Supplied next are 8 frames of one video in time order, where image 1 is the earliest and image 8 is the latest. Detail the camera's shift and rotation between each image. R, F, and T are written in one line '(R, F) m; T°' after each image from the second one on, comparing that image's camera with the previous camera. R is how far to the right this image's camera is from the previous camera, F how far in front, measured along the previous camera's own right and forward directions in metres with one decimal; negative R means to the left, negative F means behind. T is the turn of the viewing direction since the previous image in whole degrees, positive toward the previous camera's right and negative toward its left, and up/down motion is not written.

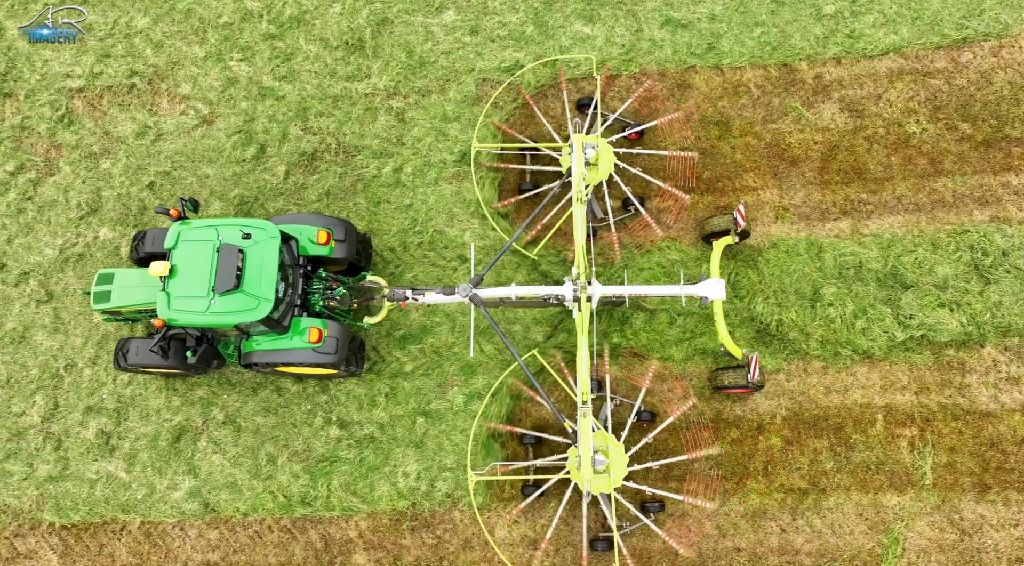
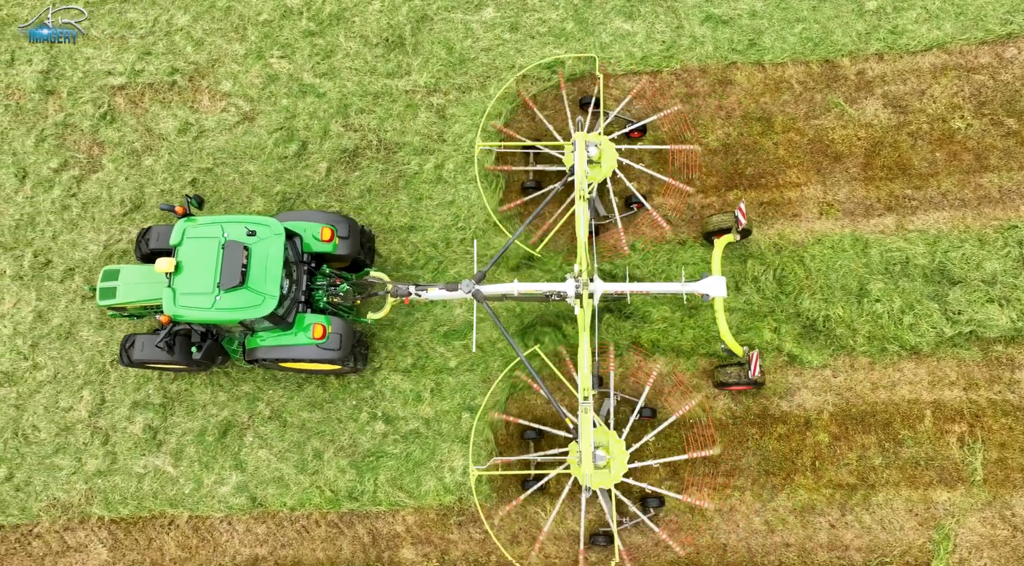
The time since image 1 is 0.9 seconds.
(-0.5, 0.0) m; -1°
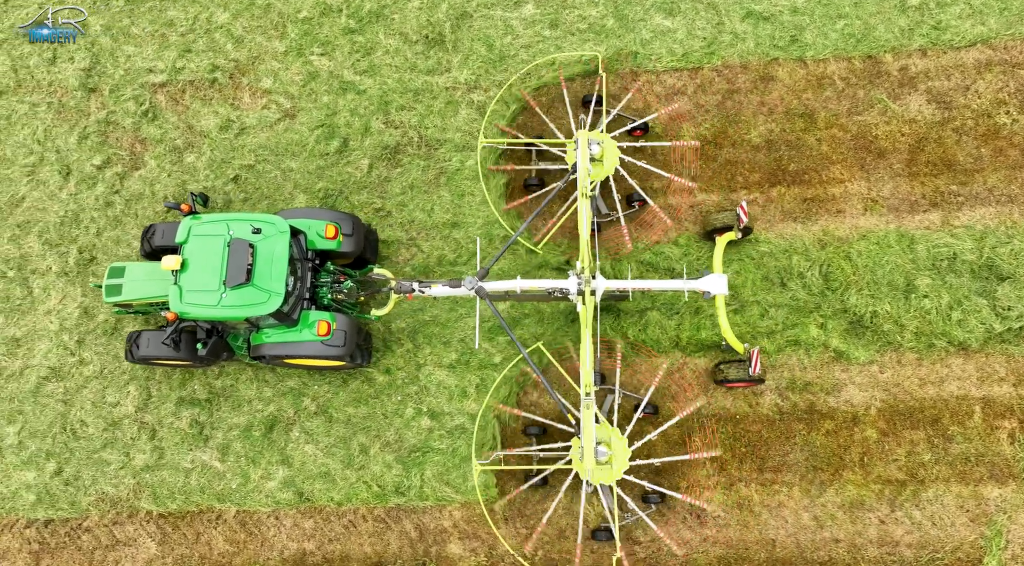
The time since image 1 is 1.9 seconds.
(-0.5, 0.0) m; -1°
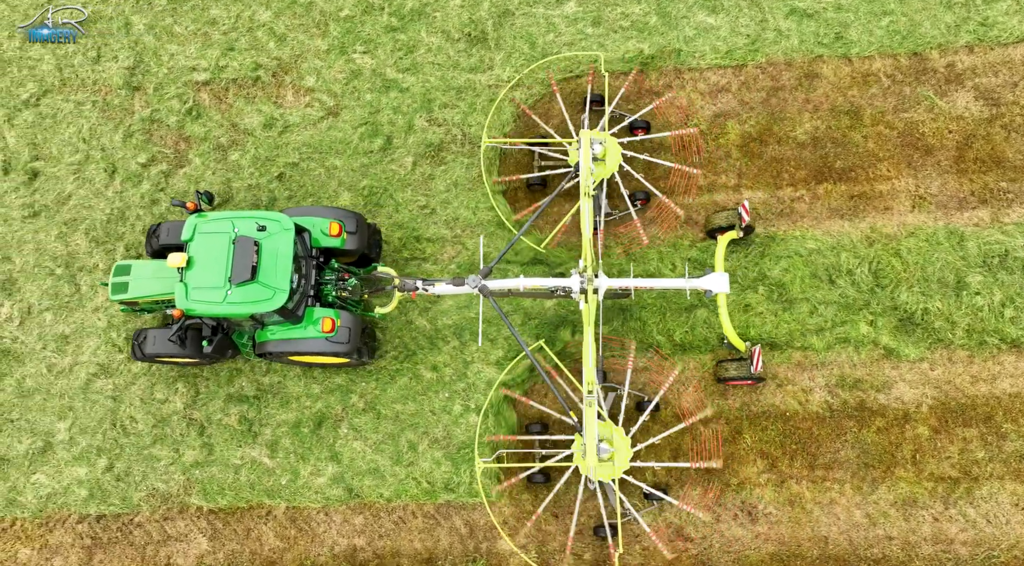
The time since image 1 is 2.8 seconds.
(-0.6, 0.0) m; -1°
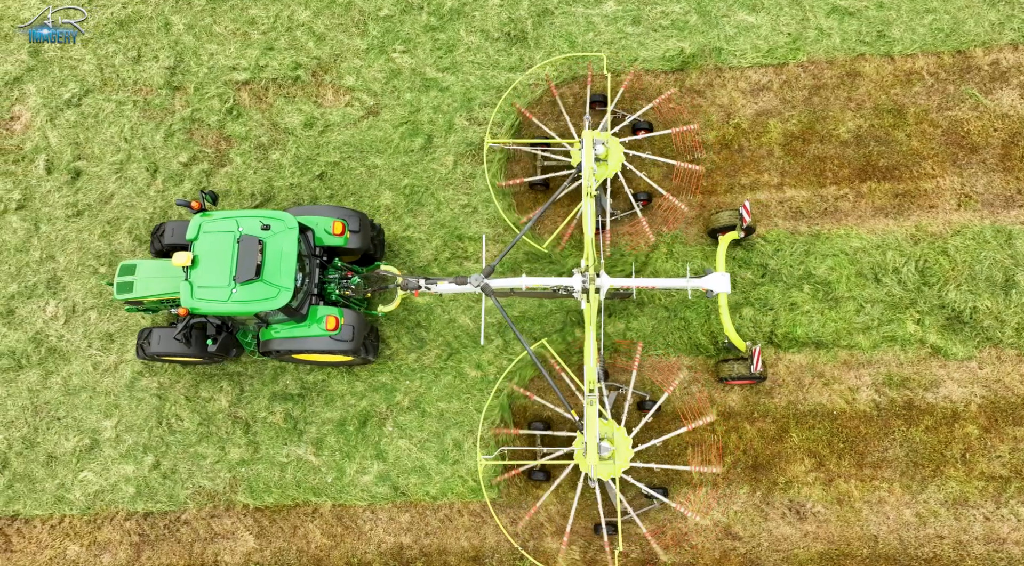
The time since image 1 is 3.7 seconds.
(-0.5, 0.0) m; -1°
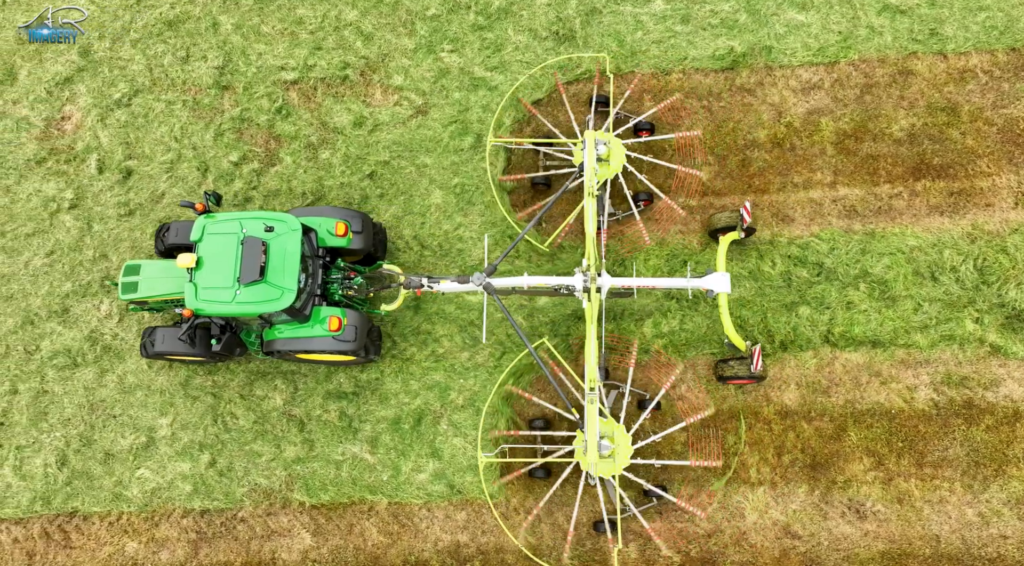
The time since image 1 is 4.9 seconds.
(-0.7, 0.0) m; -1°
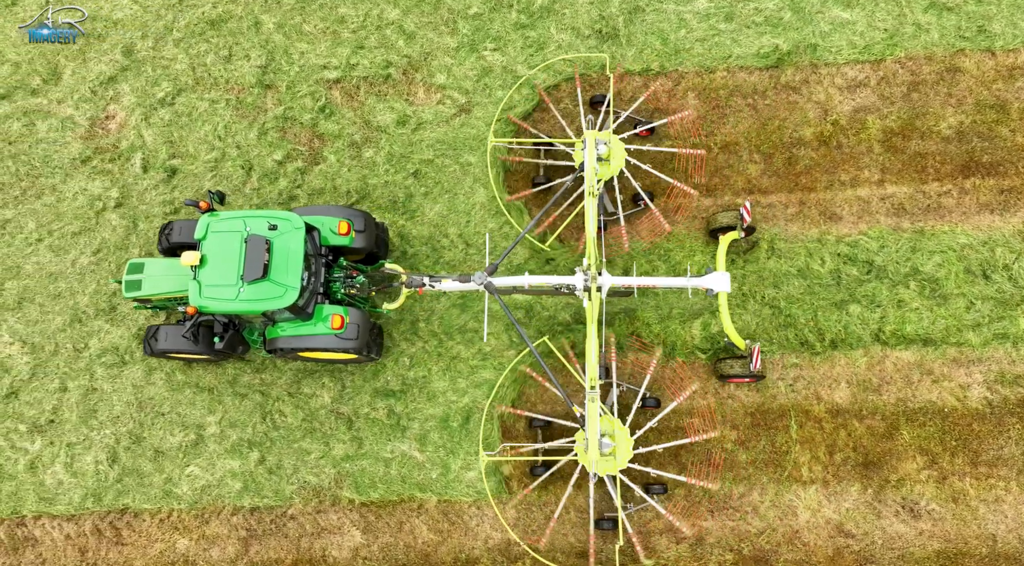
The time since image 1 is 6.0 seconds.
(-0.6, 0.0) m; -1°
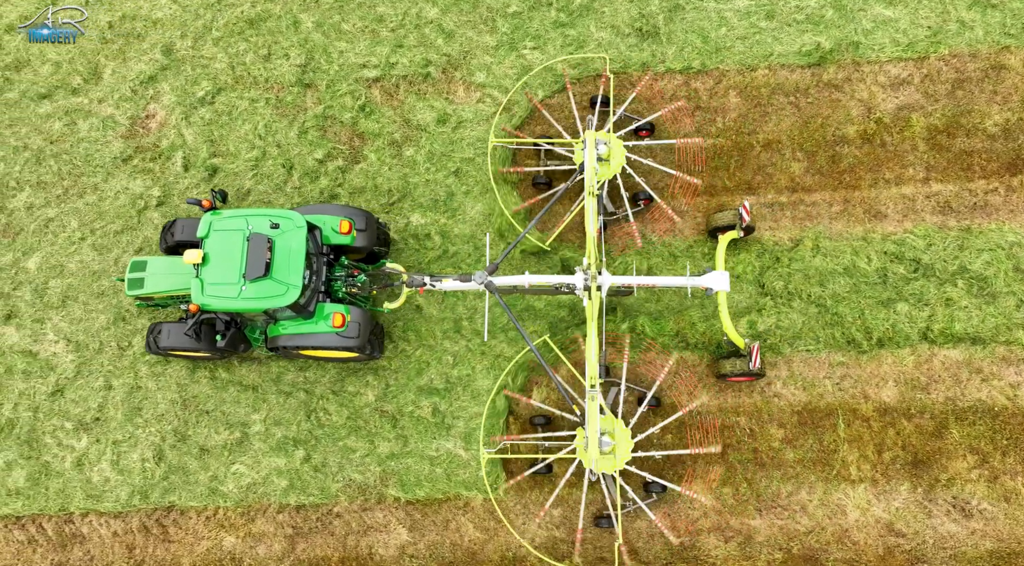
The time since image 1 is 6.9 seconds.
(-0.5, 0.0) m; -1°
